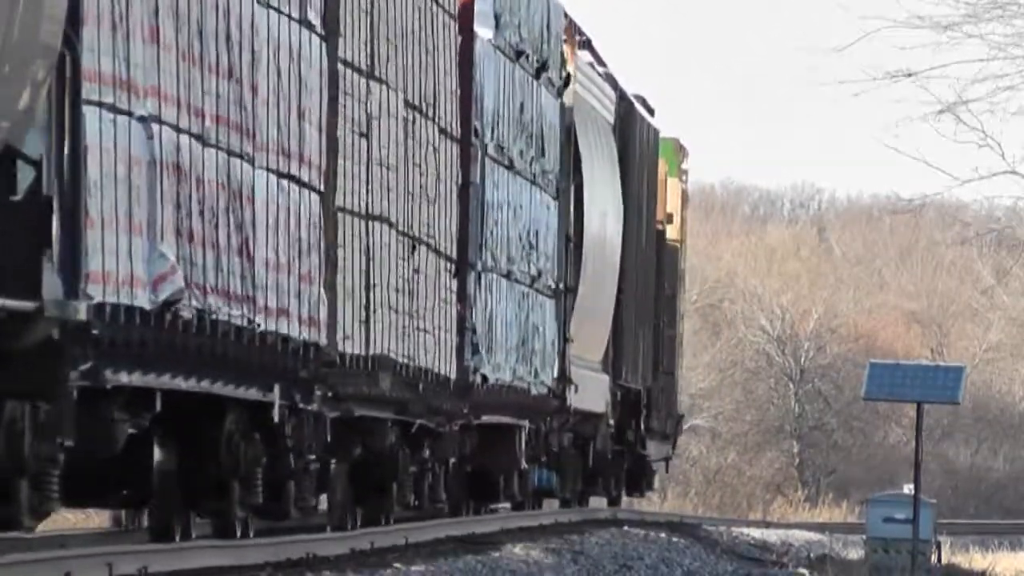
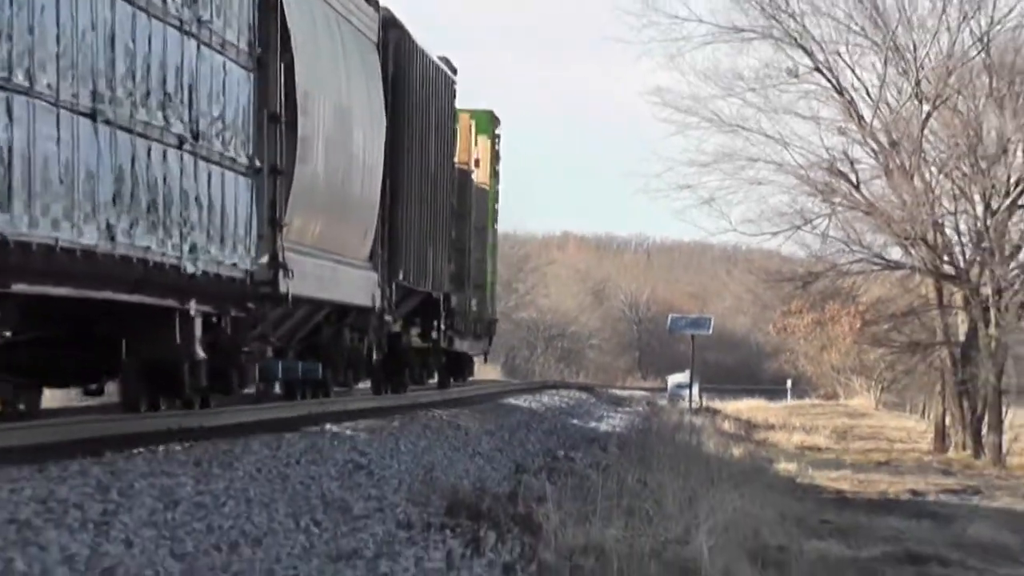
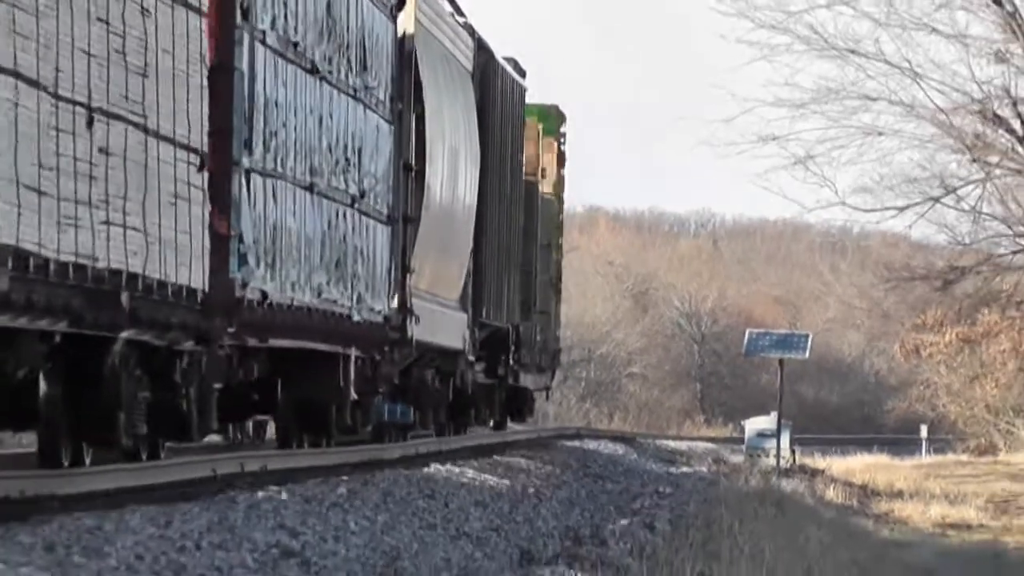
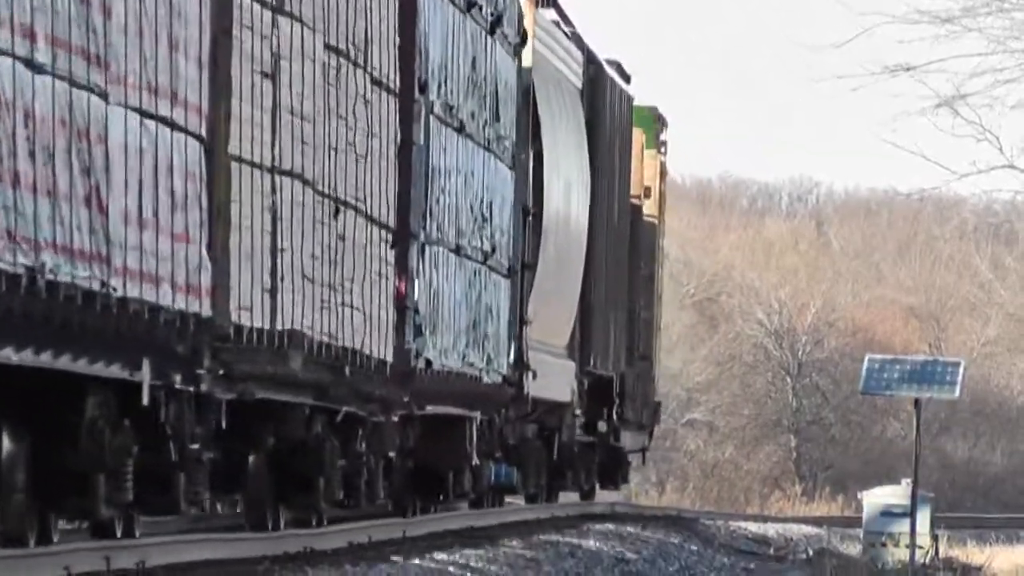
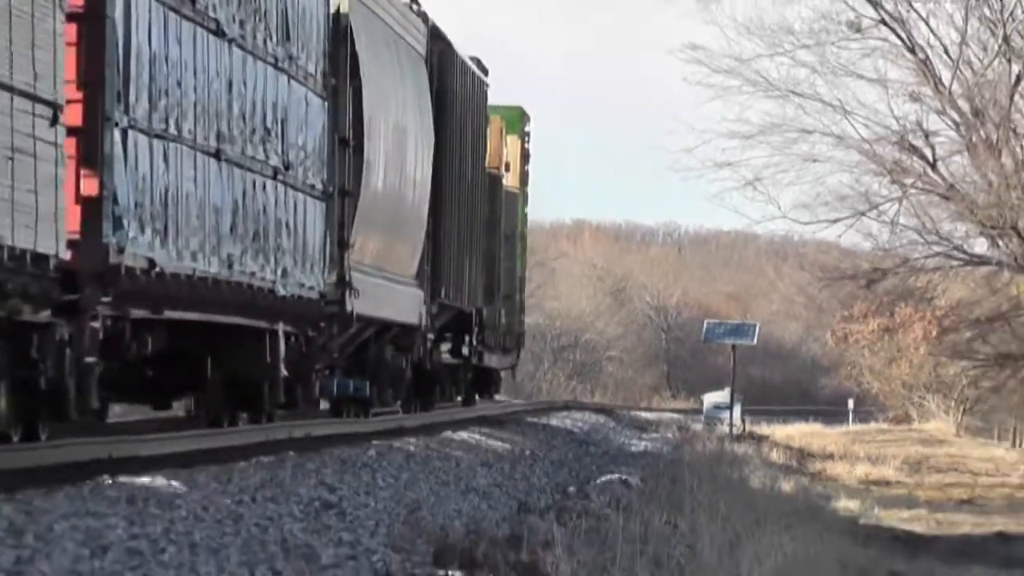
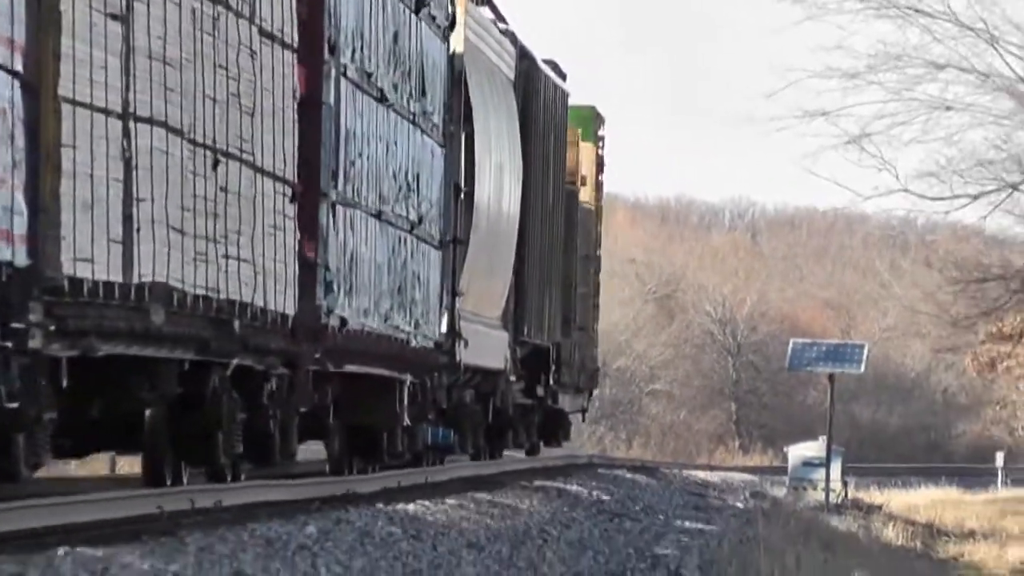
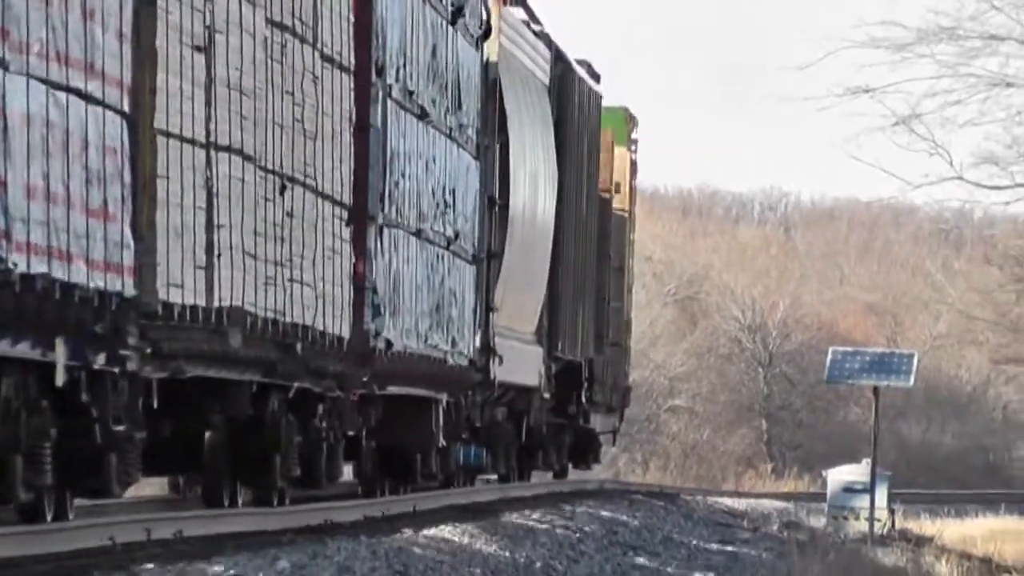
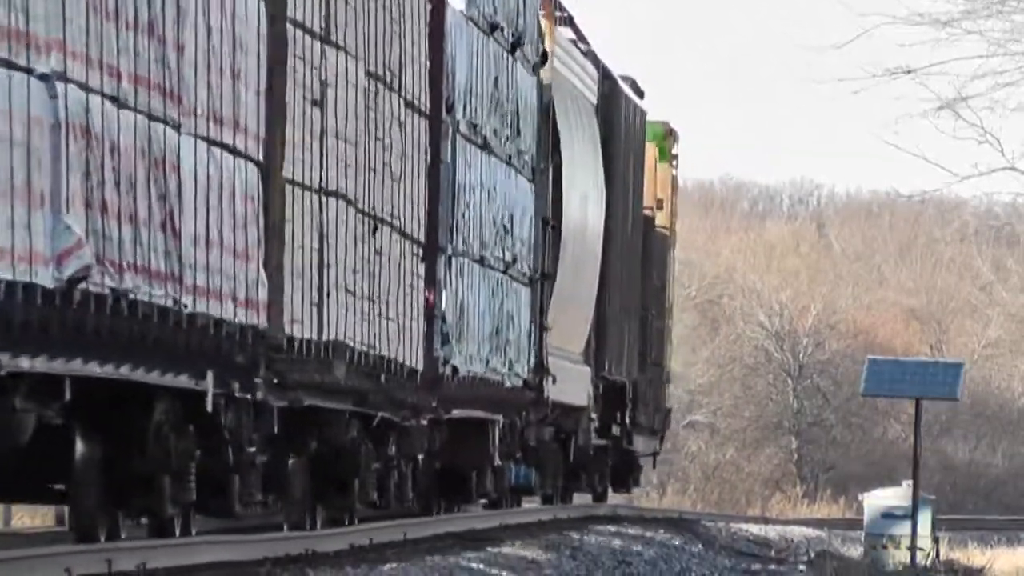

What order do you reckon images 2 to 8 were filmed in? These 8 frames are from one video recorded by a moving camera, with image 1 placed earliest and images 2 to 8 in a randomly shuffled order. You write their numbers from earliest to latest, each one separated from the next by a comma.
8, 4, 7, 6, 3, 5, 2
